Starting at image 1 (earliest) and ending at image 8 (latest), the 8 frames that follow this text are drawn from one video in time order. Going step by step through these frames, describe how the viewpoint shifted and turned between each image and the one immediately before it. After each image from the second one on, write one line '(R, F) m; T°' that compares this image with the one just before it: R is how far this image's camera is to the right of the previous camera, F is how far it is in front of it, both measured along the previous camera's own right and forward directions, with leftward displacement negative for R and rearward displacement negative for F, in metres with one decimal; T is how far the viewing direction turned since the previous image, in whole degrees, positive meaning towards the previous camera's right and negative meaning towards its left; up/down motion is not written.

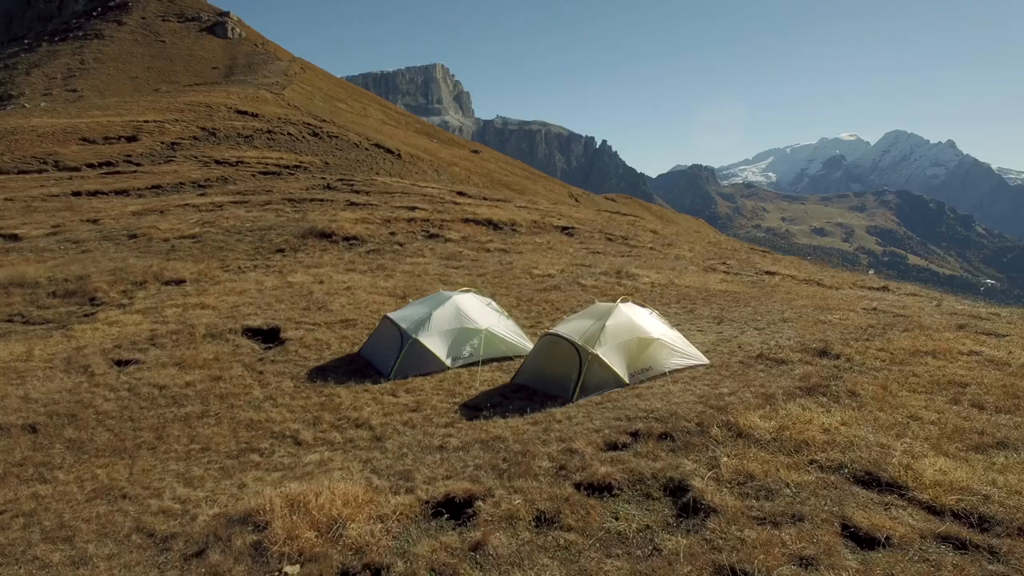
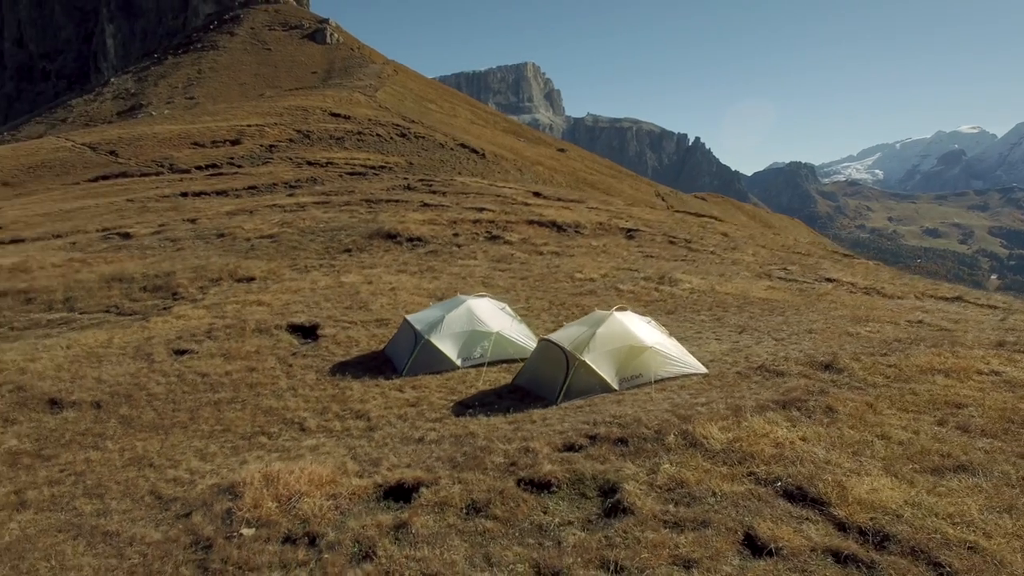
(+1.9, -0.8) m; -8°
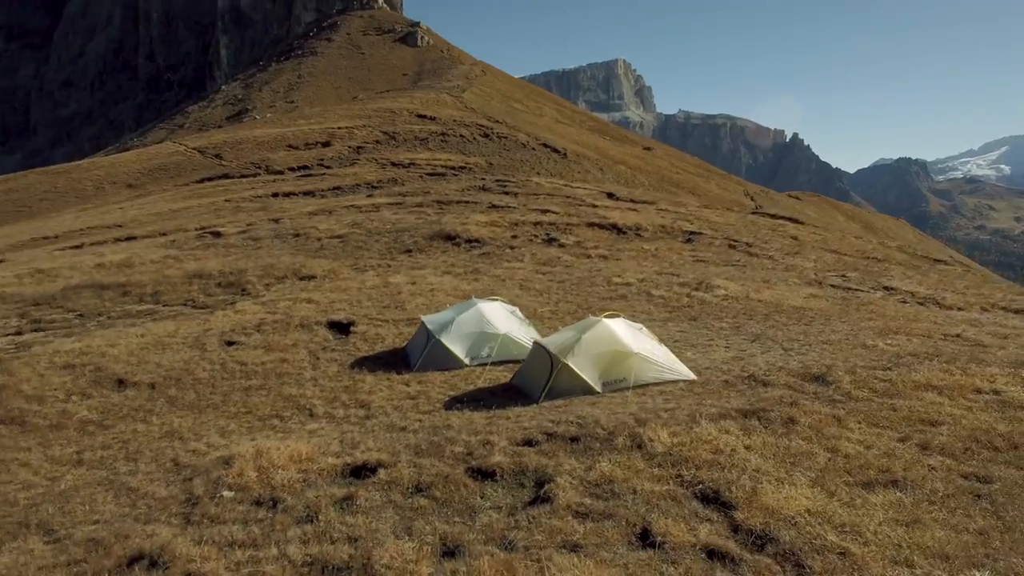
(+2.1, -1.0) m; -8°
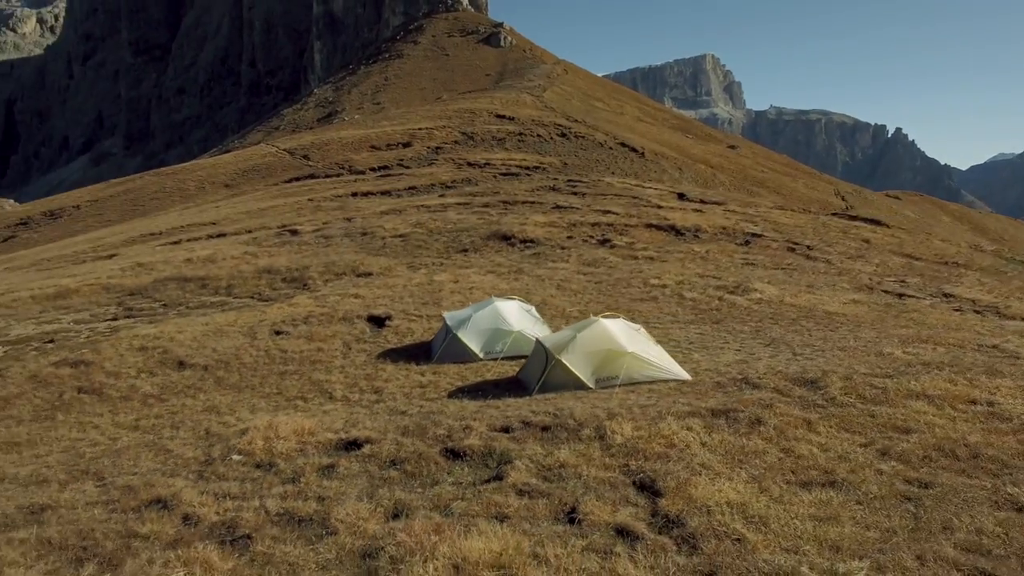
(+1.9, -1.1) m; -8°
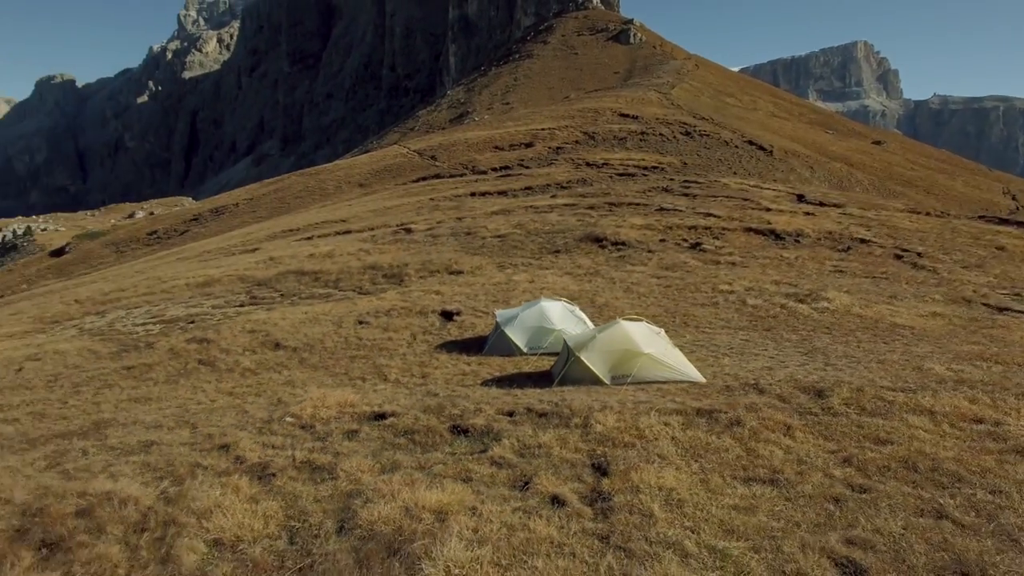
(+2.7, -1.7) m; -12°
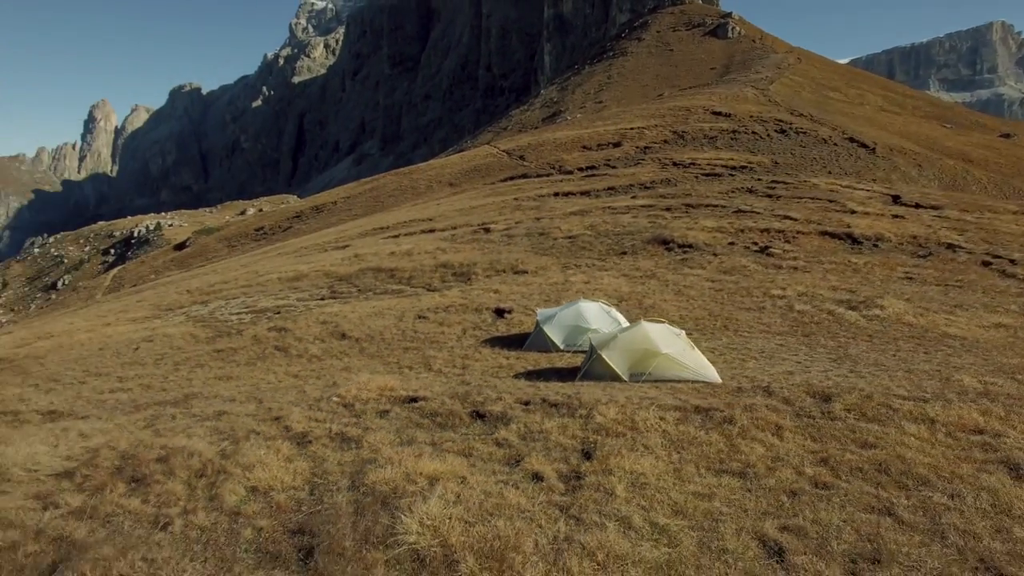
(+1.9, -1.5) m; -8°
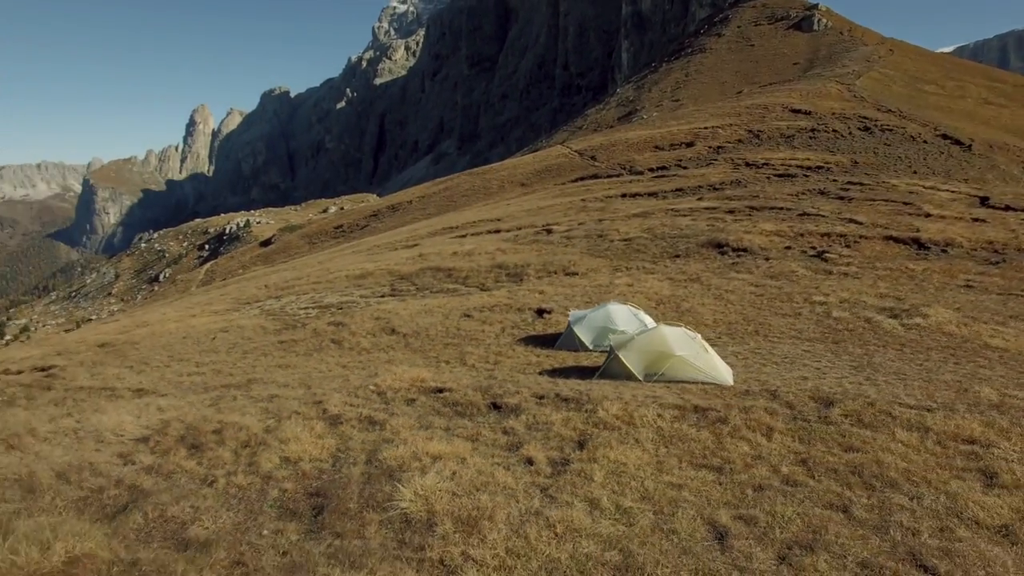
(+1.6, -1.4) m; -7°
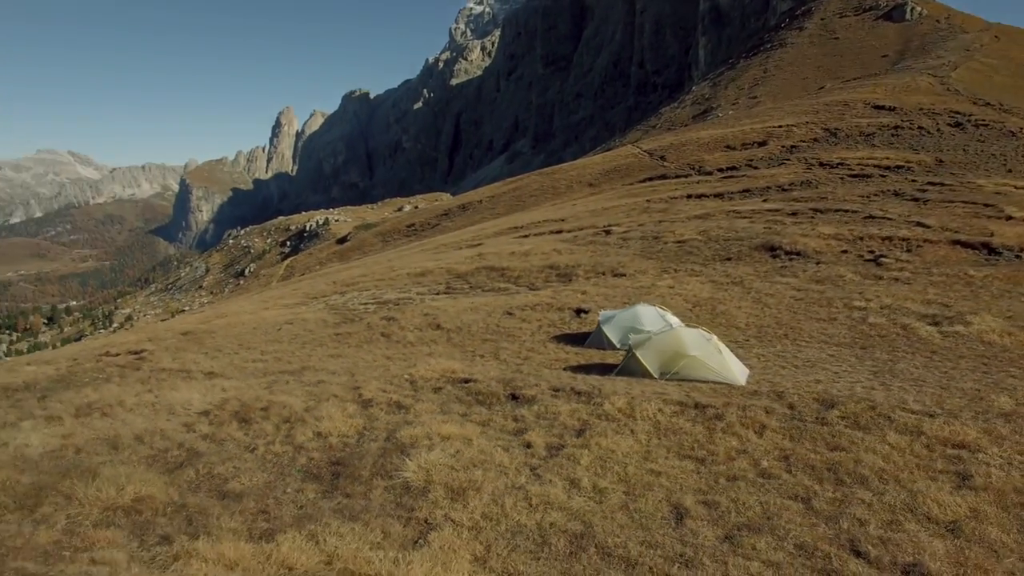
(+1.6, -1.4) m; -7°
